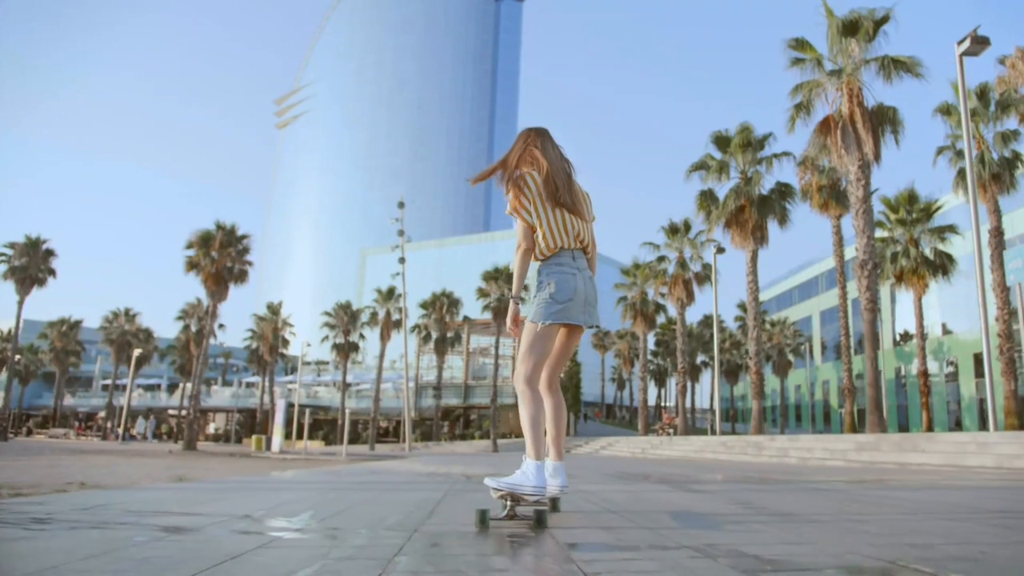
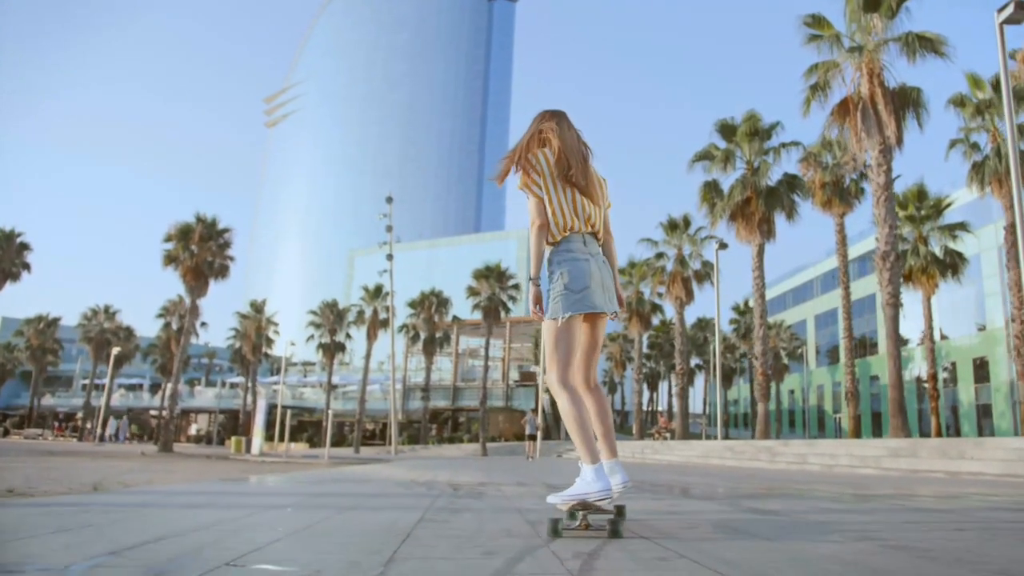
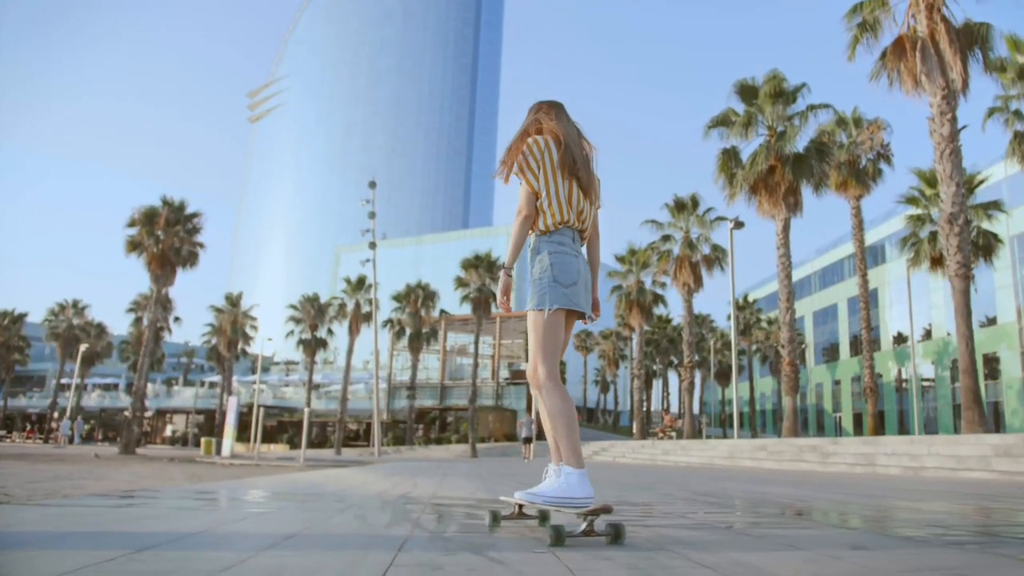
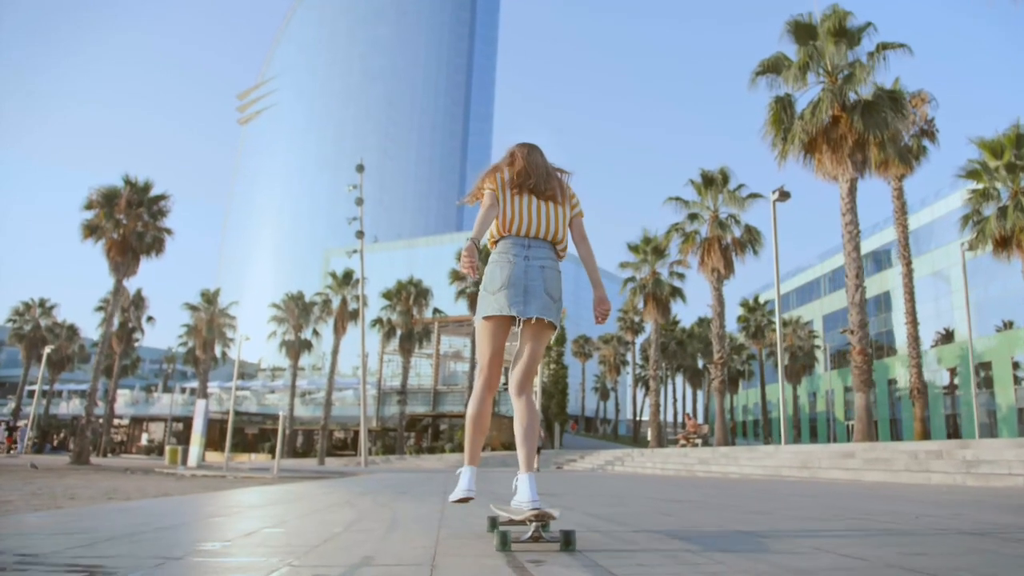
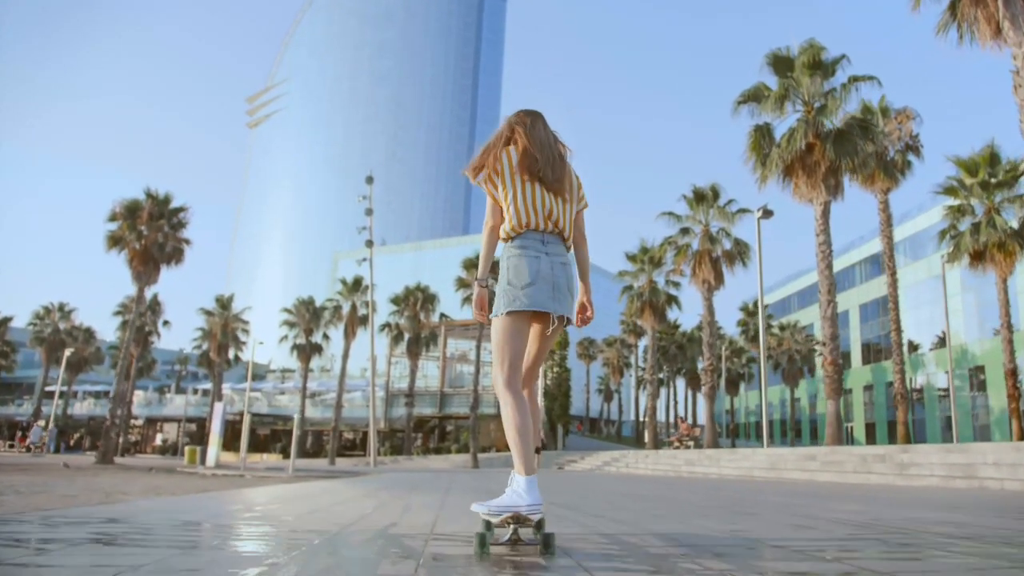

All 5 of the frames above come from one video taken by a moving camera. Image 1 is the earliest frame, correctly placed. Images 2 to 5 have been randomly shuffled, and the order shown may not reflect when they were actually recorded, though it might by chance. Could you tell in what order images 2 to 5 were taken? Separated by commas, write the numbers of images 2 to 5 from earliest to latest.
2, 3, 5, 4
